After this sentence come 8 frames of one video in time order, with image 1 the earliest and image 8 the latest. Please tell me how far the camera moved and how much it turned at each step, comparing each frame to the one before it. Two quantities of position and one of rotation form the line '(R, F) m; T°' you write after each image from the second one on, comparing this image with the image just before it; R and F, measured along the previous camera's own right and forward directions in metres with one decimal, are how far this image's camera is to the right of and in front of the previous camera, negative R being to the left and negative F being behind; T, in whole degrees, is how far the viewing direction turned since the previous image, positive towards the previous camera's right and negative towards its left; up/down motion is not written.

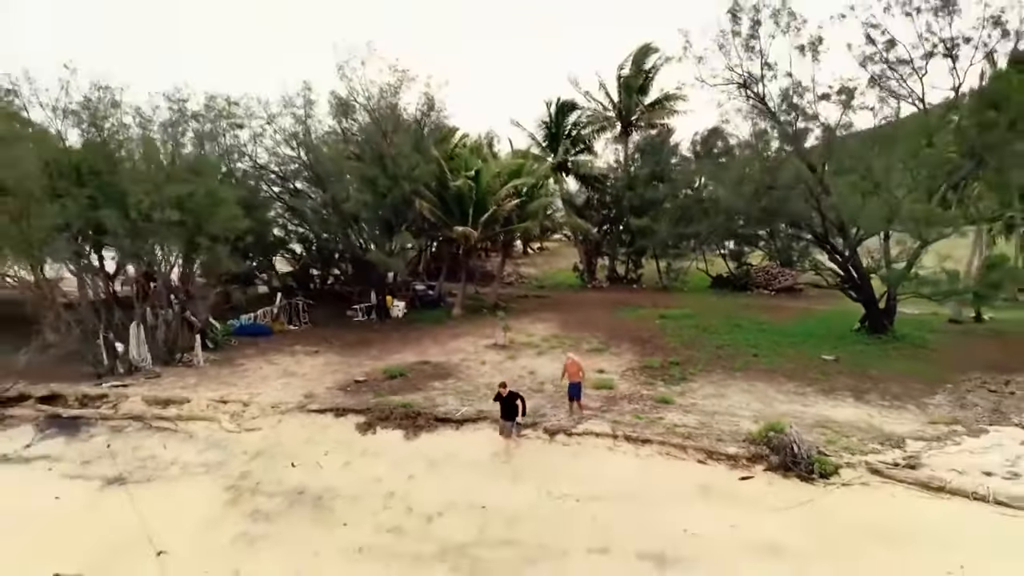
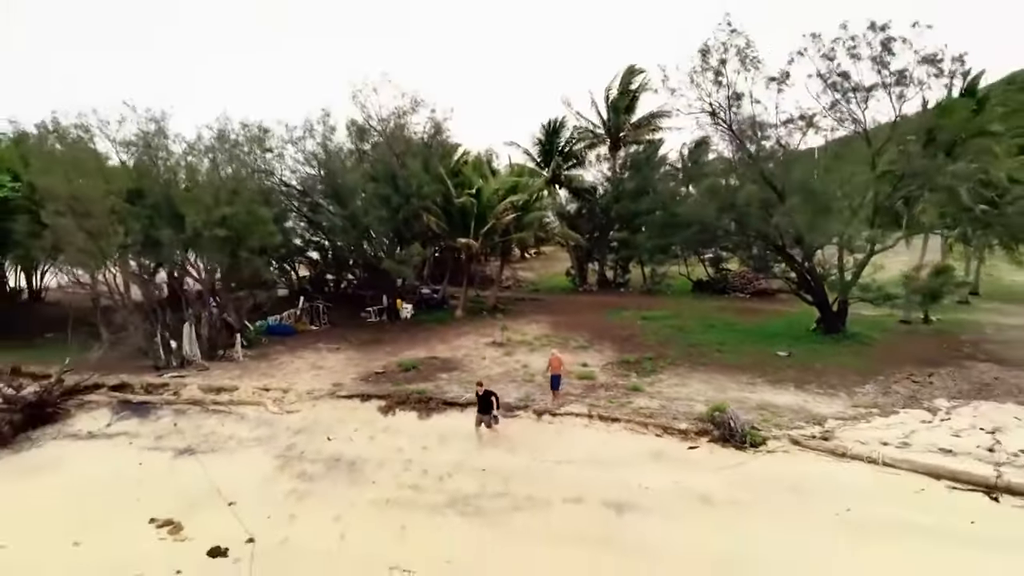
(+0.1, -2.2) m; 0°
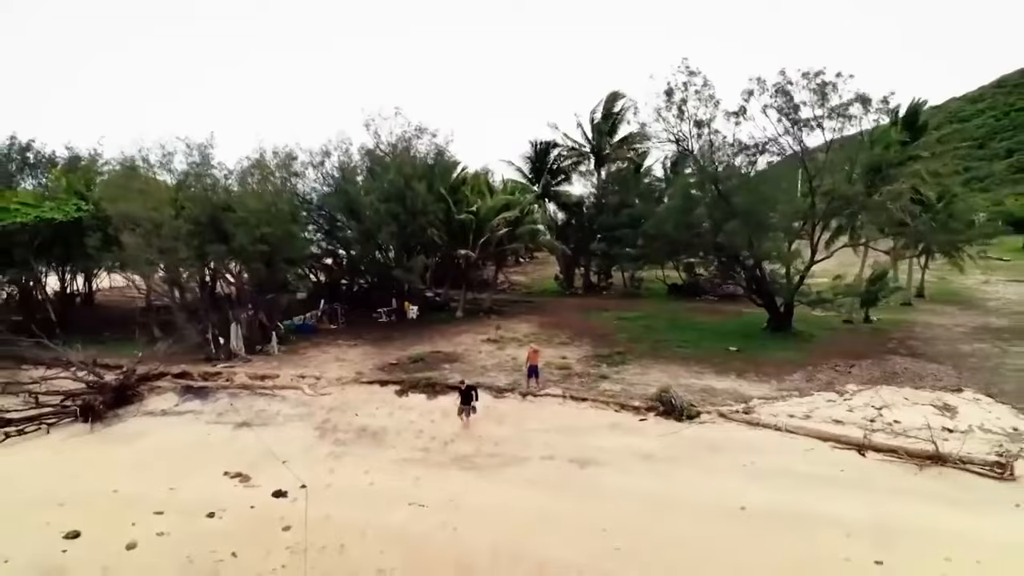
(+0.2, -3.1) m; 0°
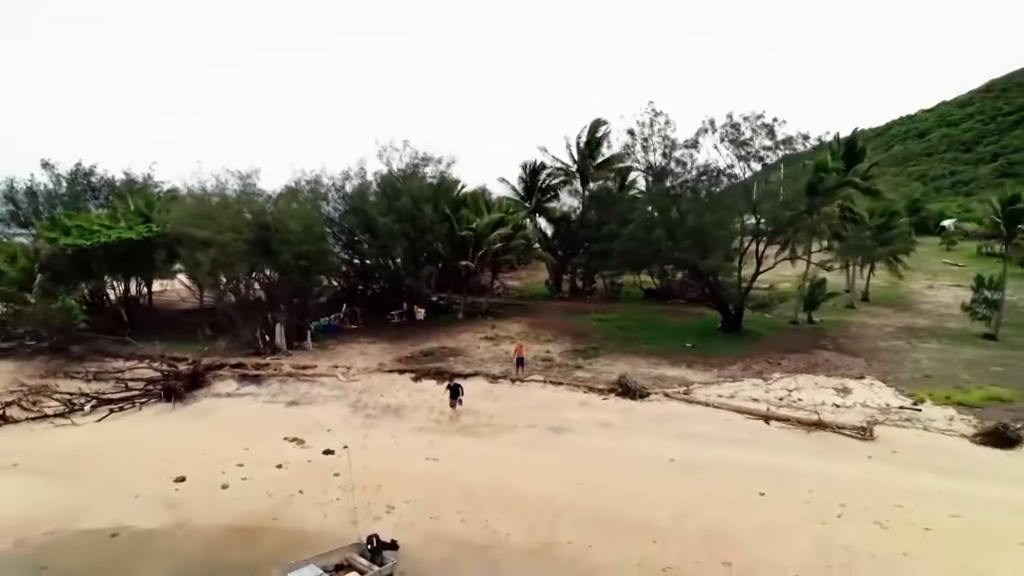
(+0.1, -4.1) m; 0°
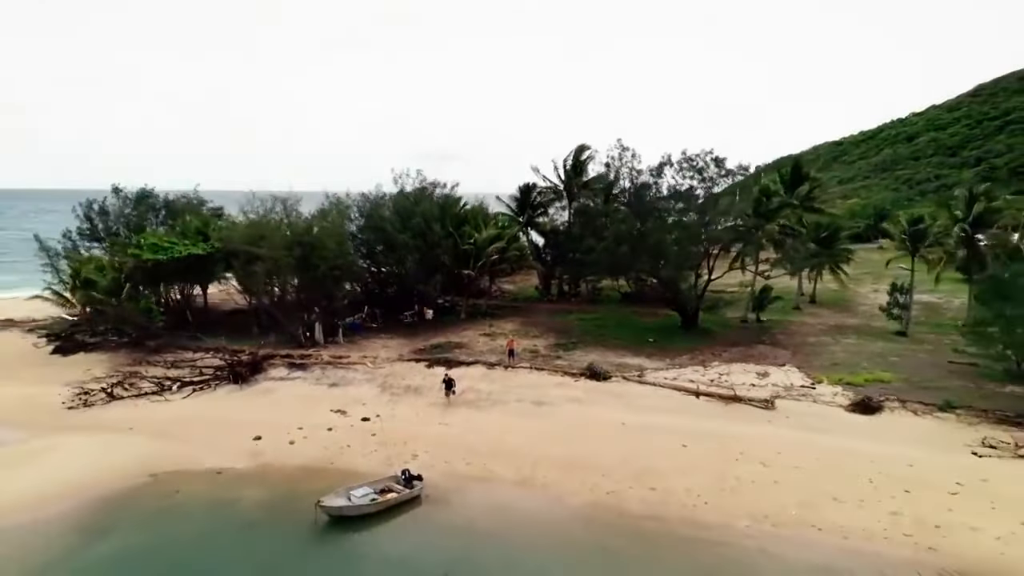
(+0.2, -5.3) m; 0°
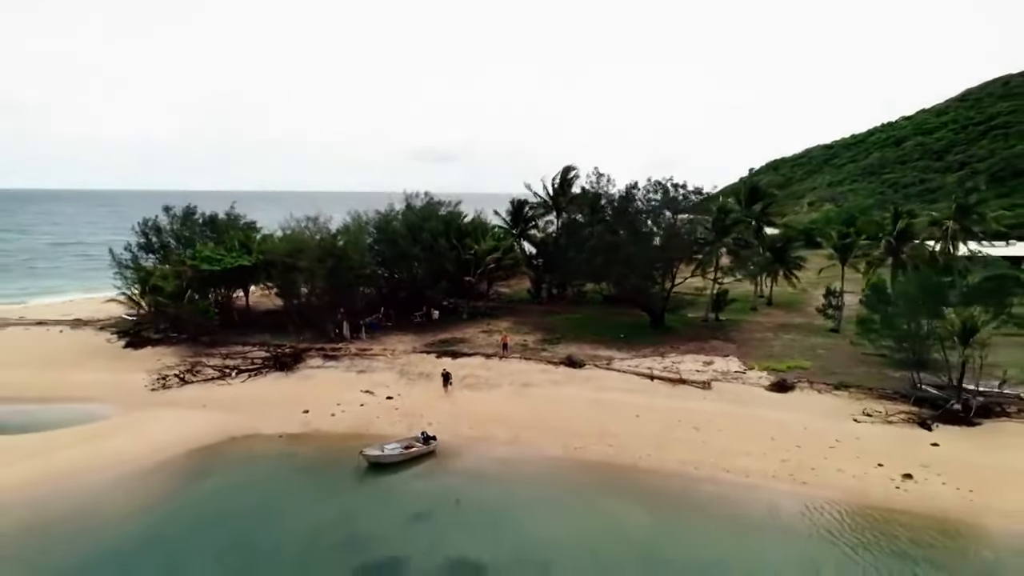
(+0.2, -5.7) m; 0°
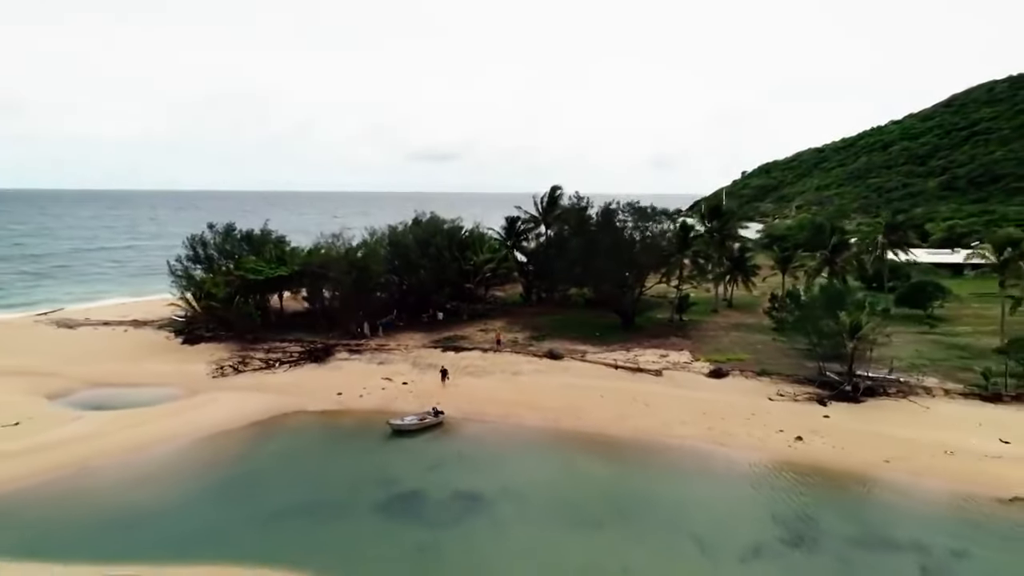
(+0.3, -6.7) m; 0°
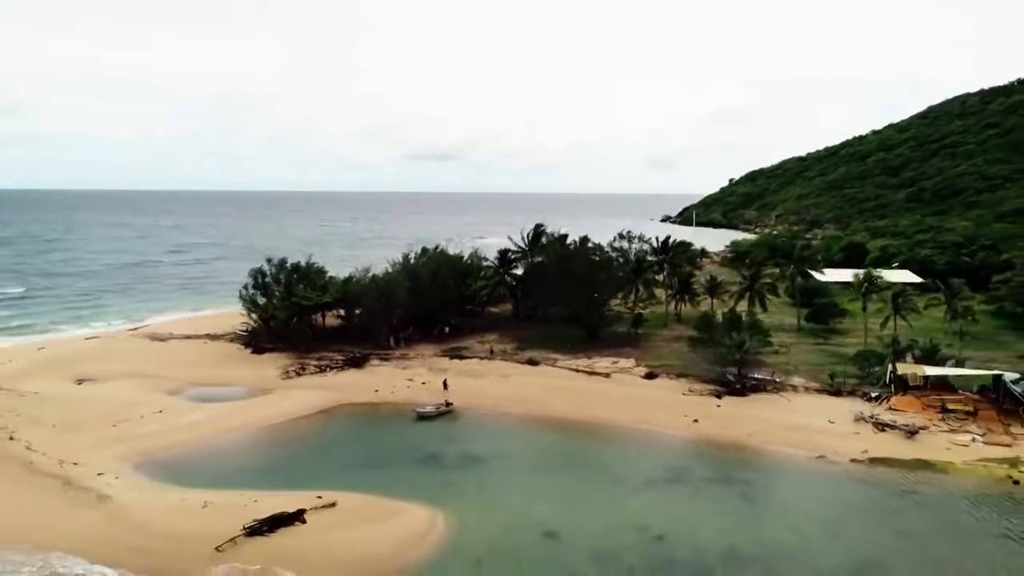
(+0.5, -12.5) m; 0°
